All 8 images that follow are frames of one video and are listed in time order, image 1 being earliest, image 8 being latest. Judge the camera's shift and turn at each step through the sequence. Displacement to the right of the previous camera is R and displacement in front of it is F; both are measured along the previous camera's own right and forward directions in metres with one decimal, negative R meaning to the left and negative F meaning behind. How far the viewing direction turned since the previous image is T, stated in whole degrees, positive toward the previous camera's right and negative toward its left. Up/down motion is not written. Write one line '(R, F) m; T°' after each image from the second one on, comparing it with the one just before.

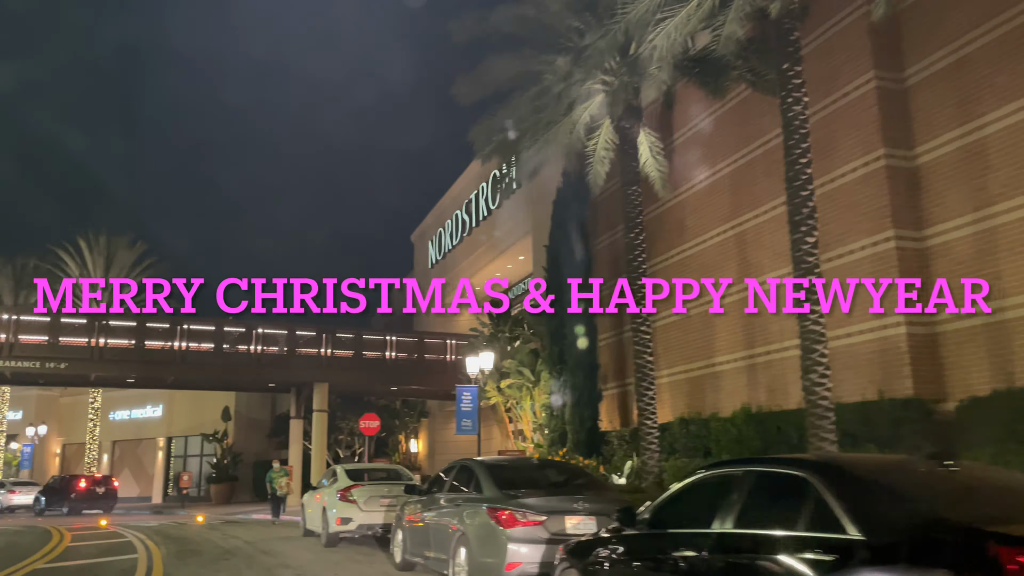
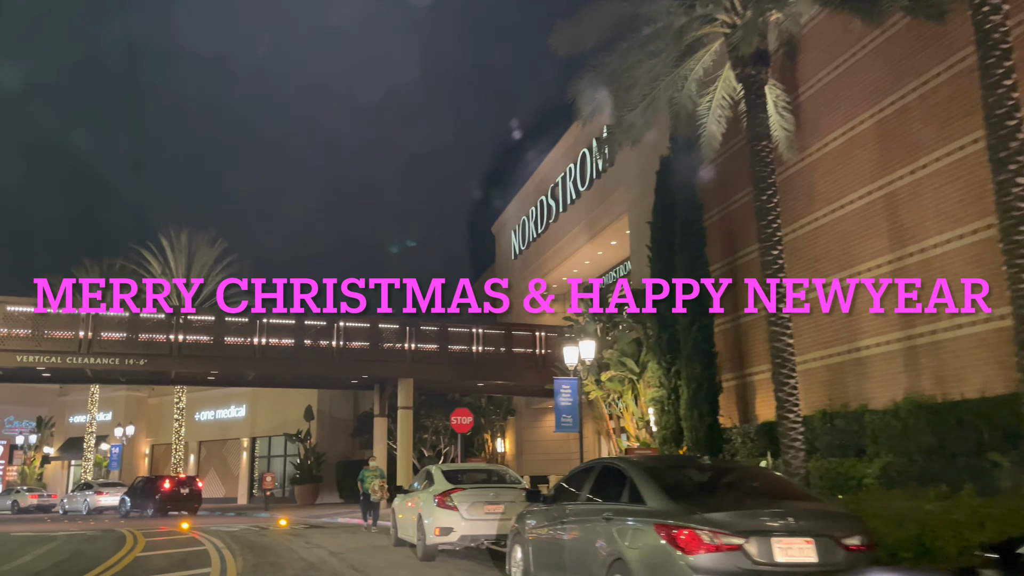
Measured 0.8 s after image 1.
(-0.7, +2.0) m; -5°
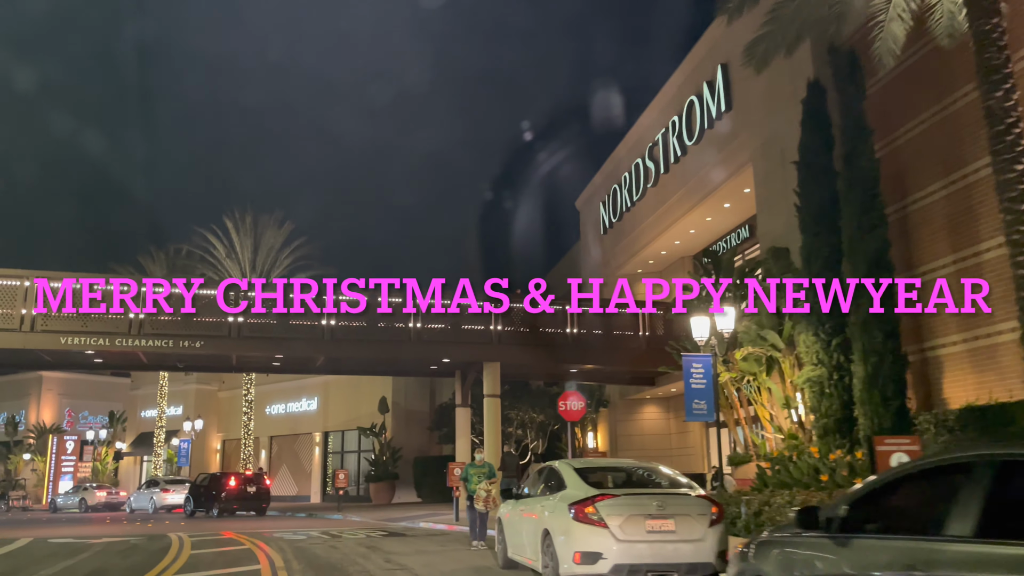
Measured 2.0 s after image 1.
(-0.9, +3.4) m; -5°
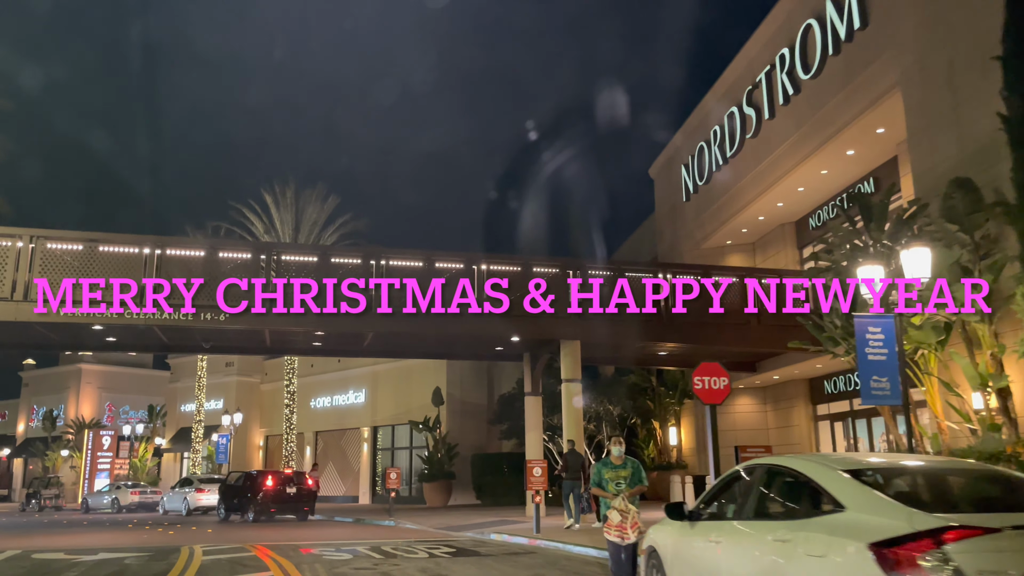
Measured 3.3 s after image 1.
(-0.9, +3.8) m; -3°
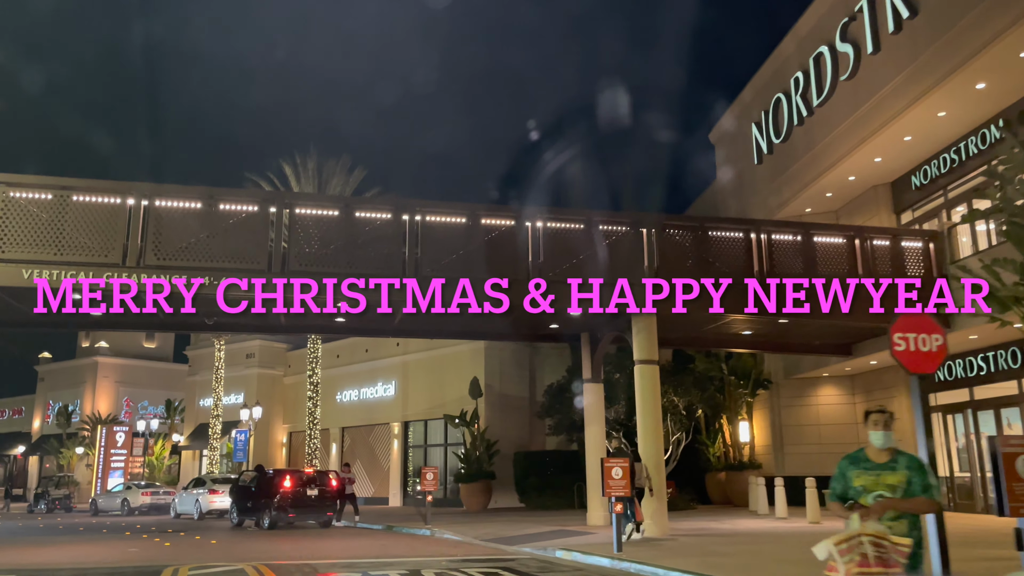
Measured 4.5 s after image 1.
(-0.7, +3.3) m; -2°
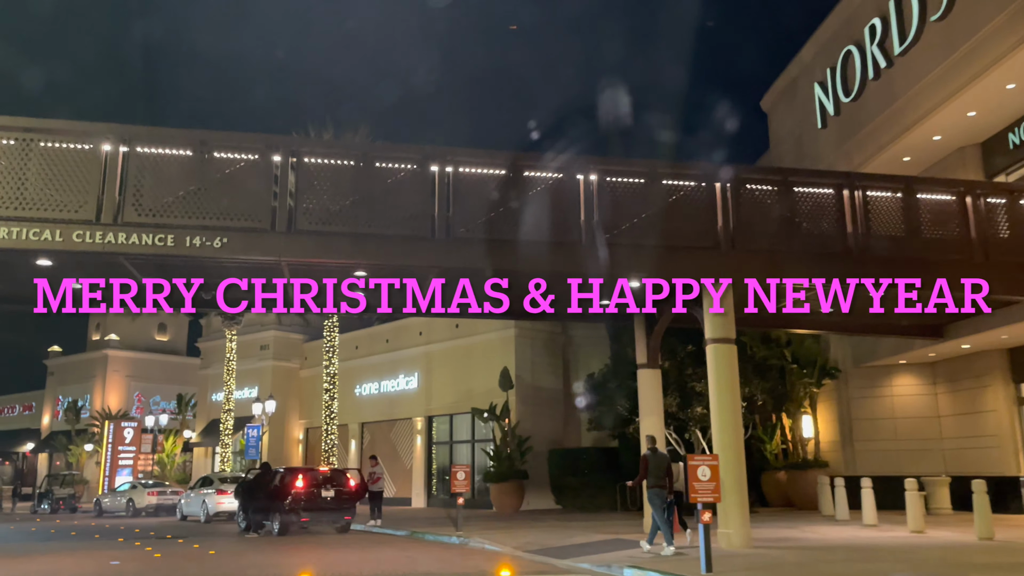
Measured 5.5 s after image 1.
(-0.5, +2.5) m; -1°
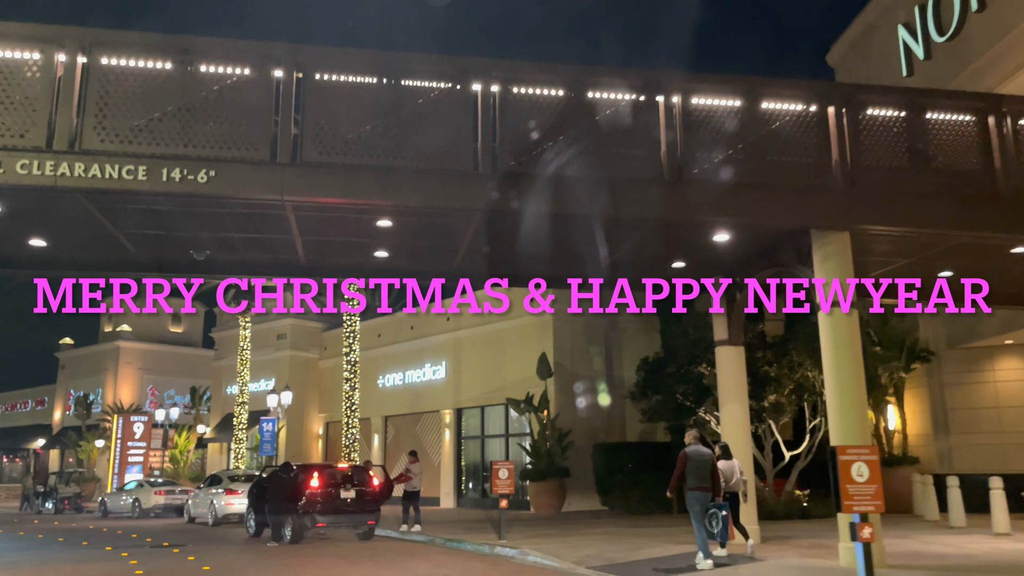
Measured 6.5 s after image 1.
(-0.5, +2.6) m; -1°
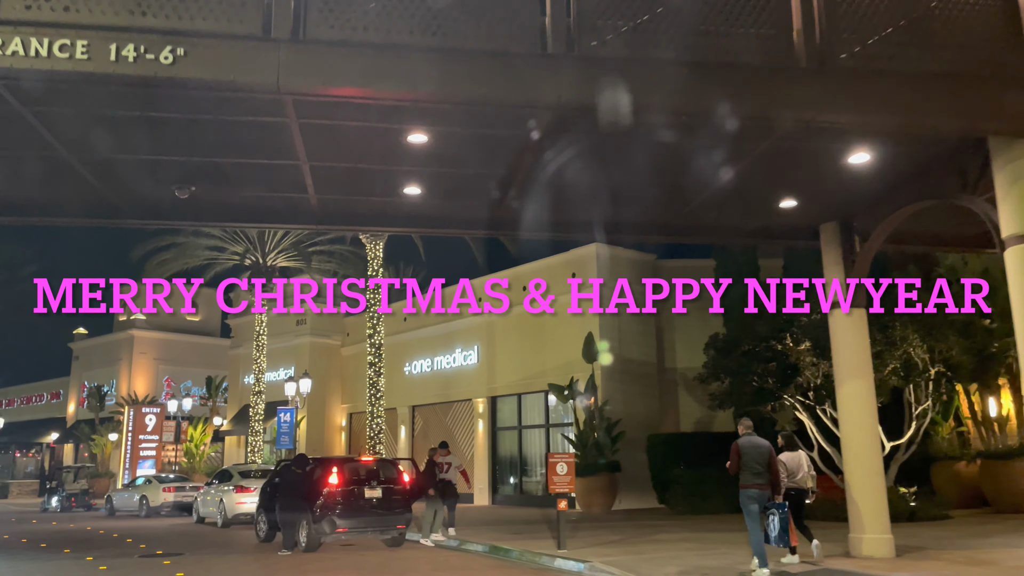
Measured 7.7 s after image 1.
(-0.5, +2.6) m; -2°
